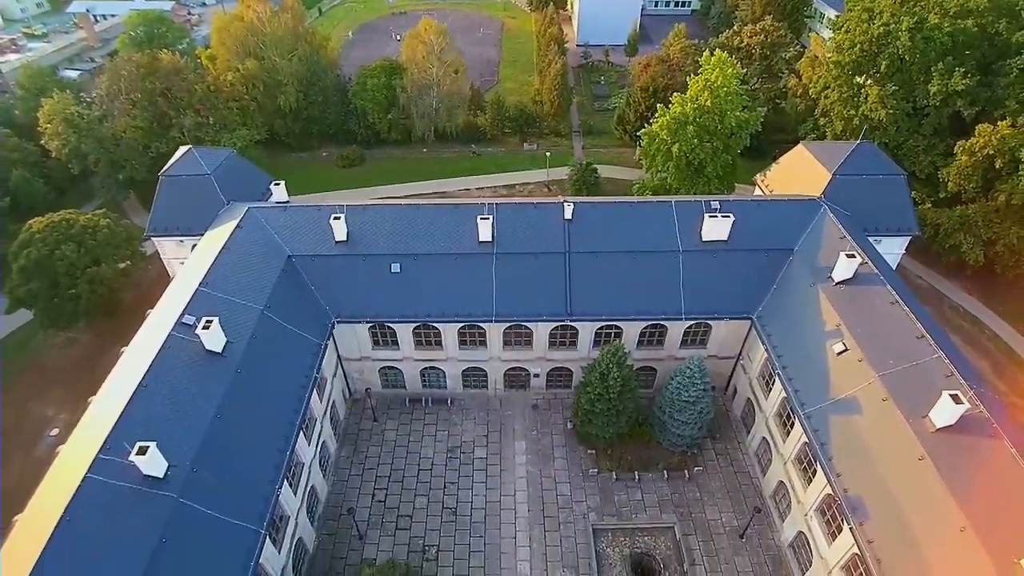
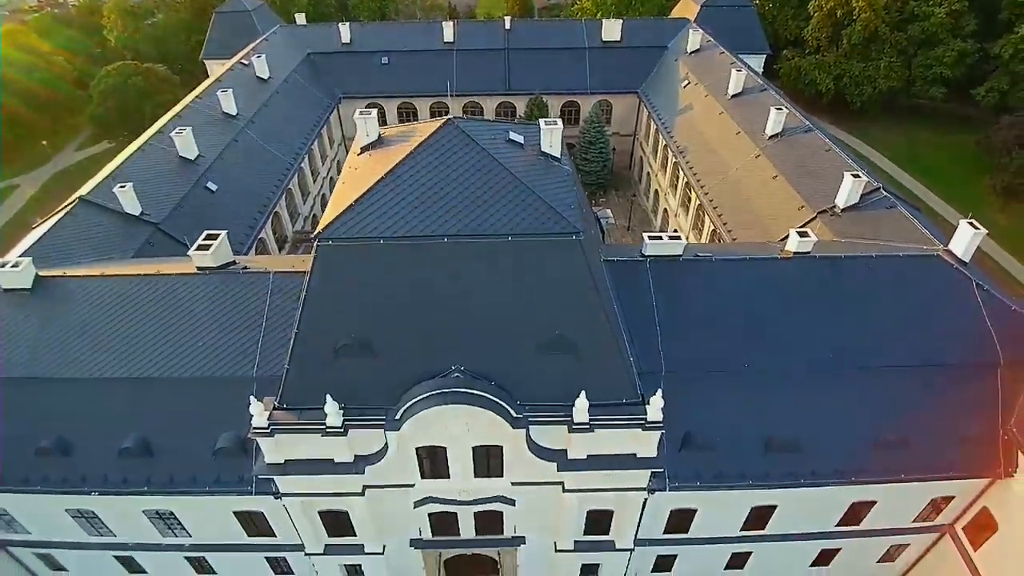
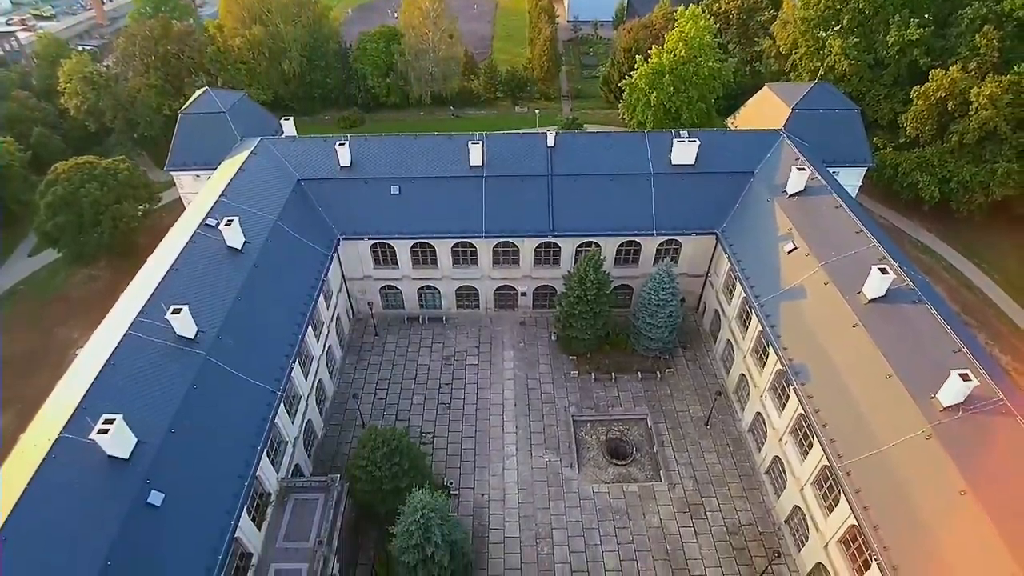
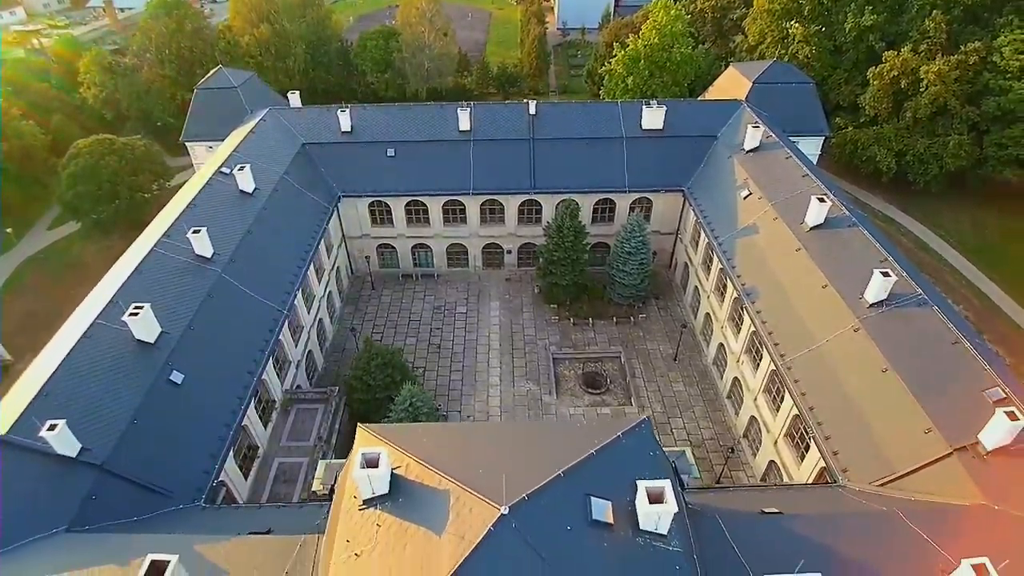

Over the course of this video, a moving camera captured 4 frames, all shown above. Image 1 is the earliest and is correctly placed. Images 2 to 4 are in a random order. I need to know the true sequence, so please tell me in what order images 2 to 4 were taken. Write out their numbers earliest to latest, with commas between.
3, 4, 2
